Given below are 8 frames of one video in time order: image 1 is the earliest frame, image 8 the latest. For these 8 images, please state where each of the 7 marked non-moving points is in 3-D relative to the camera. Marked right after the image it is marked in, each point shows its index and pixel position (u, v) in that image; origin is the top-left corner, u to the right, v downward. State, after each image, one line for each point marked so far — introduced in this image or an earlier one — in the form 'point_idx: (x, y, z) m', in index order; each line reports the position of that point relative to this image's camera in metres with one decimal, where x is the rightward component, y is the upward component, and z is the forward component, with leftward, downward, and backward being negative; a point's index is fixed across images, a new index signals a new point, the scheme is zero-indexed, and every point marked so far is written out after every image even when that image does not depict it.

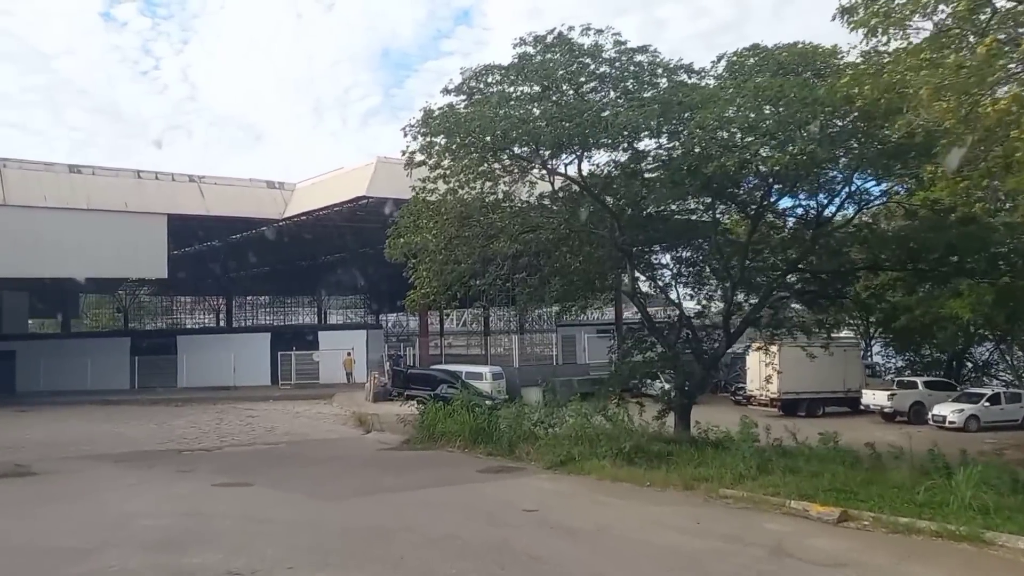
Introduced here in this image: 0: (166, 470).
0: (-6.7, -3.6, +16.8) m
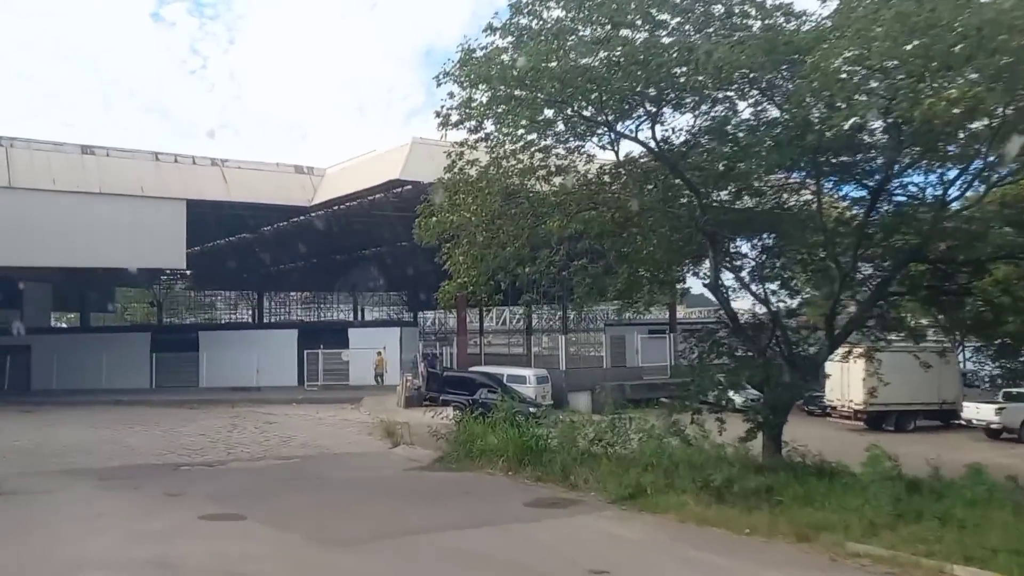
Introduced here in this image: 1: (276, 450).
0: (-5.9, -3.3, +14.0) m
1: (-5.1, -3.5, +18.6) m
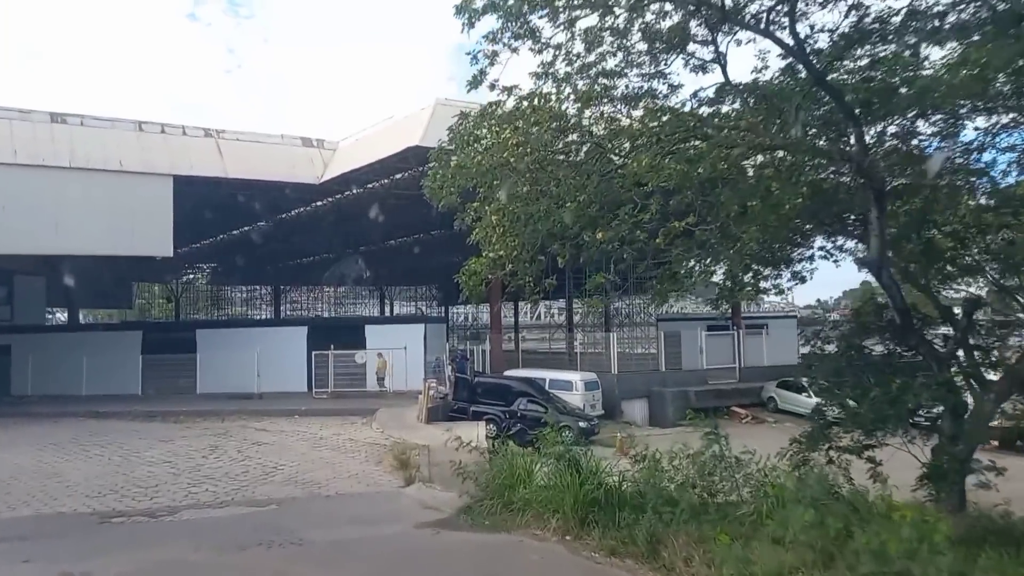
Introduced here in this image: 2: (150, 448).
0: (-5.2, -3.1, +9.6) m
1: (-4.3, -3.3, +14.1) m
2: (-7.7, -3.4, +18.4) m
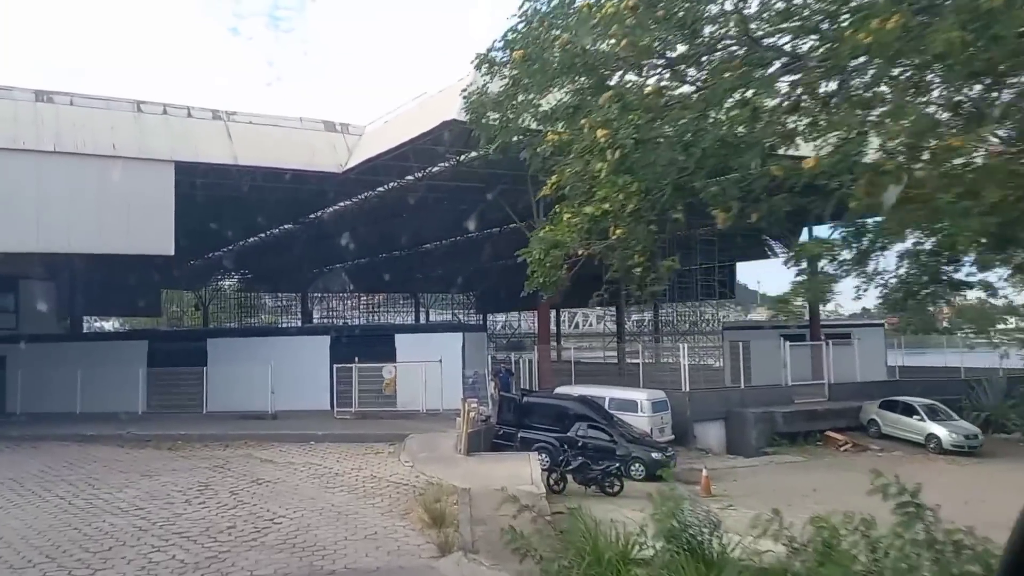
0: (-4.5, -3.1, +5.9) m
1: (-3.4, -3.2, +10.4) m
2: (-6.7, -3.4, +14.9) m
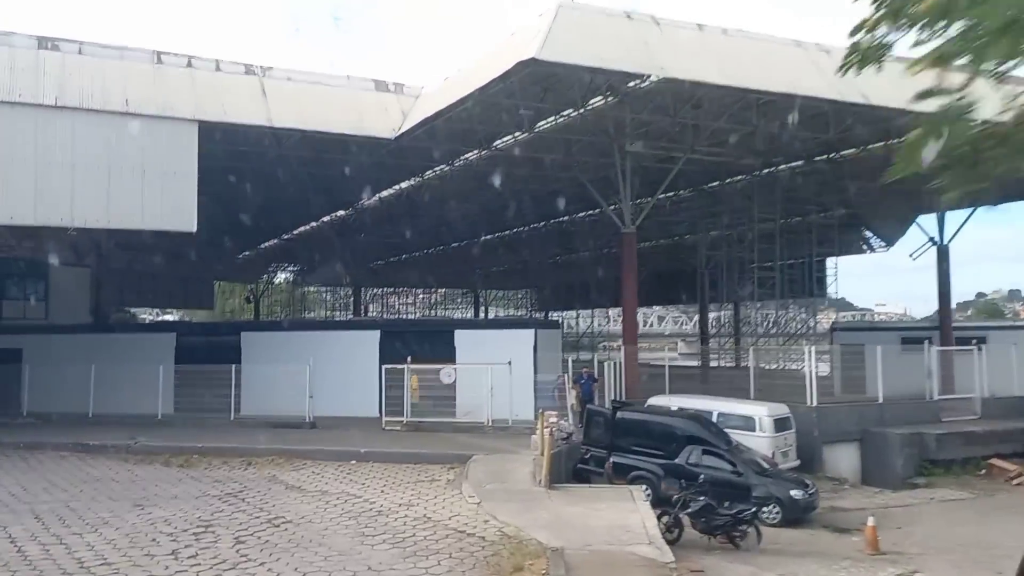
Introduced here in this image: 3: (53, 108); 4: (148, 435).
0: (-3.8, -2.8, +2.2) m
1: (-2.4, -2.9, +6.6) m
2: (-5.3, -3.1, +11.3) m
3: (-9.4, +3.7, +17.5) m
4: (-7.8, -3.2, +18.4) m
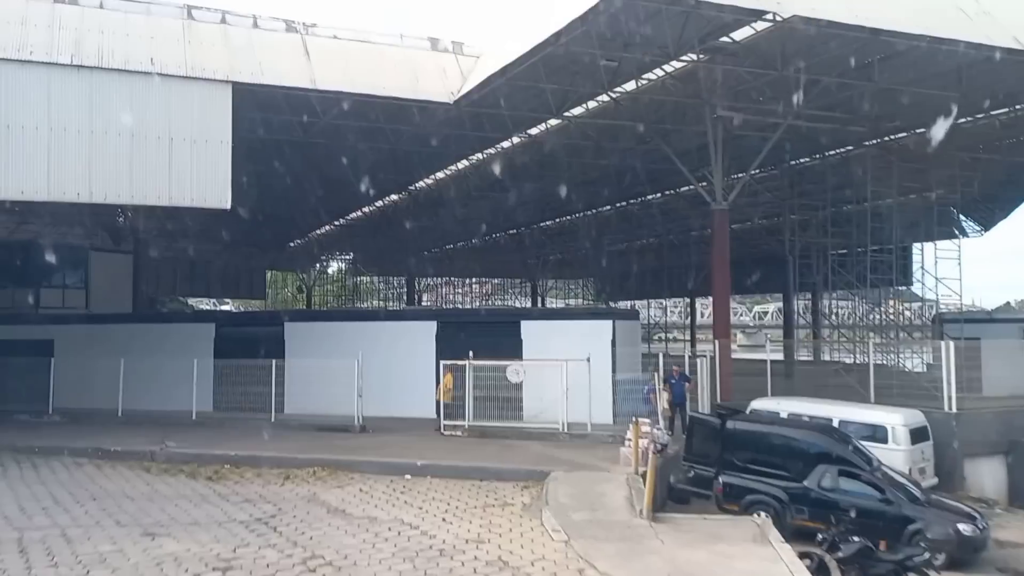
0: (-3.3, -2.6, -0.1) m
1: (-1.6, -2.8, +4.2) m
2: (-4.3, -2.9, +9.0) m
3: (-7.9, +4.0, +15.4) m
4: (-6.3, -2.9, +16.3) m
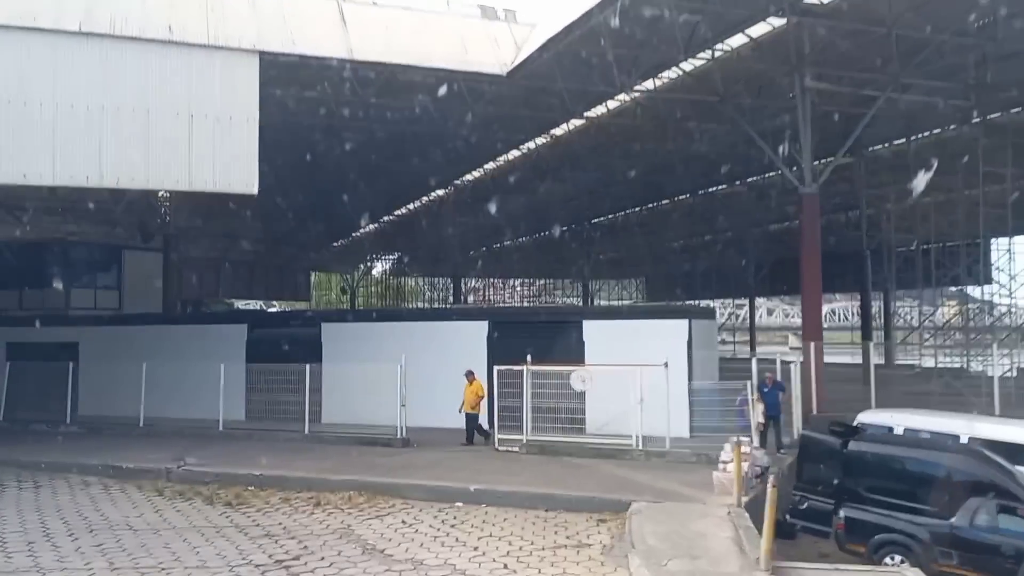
0: (-3.1, -2.5, -2.1) m
1: (-1.2, -2.7, +2.2) m
2: (-3.6, -2.8, +7.1) m
3: (-6.9, +4.0, +13.7) m
4: (-5.2, -2.8, +14.5) m
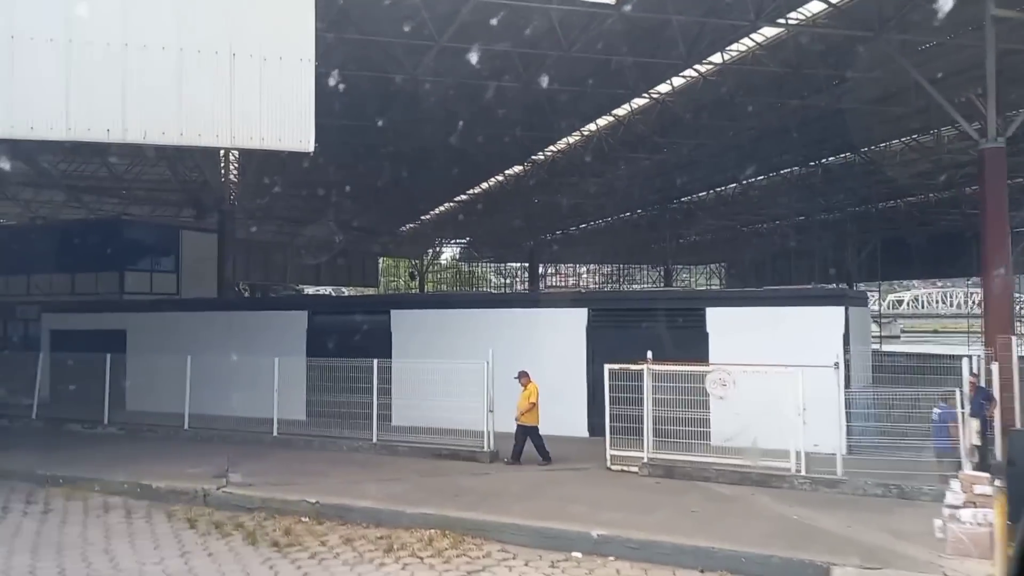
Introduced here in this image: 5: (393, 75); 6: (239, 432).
0: (-2.7, -2.5, -4.7) m
1: (-0.5, -2.6, -0.7) m
2: (-2.6, -2.6, +4.4) m
3: (-5.4, +4.3, +11.2) m
4: (-3.7, -2.5, +12.0) m
5: (-2.6, +4.2, +18.1) m
6: (-4.8, -2.5, +15.3) m
